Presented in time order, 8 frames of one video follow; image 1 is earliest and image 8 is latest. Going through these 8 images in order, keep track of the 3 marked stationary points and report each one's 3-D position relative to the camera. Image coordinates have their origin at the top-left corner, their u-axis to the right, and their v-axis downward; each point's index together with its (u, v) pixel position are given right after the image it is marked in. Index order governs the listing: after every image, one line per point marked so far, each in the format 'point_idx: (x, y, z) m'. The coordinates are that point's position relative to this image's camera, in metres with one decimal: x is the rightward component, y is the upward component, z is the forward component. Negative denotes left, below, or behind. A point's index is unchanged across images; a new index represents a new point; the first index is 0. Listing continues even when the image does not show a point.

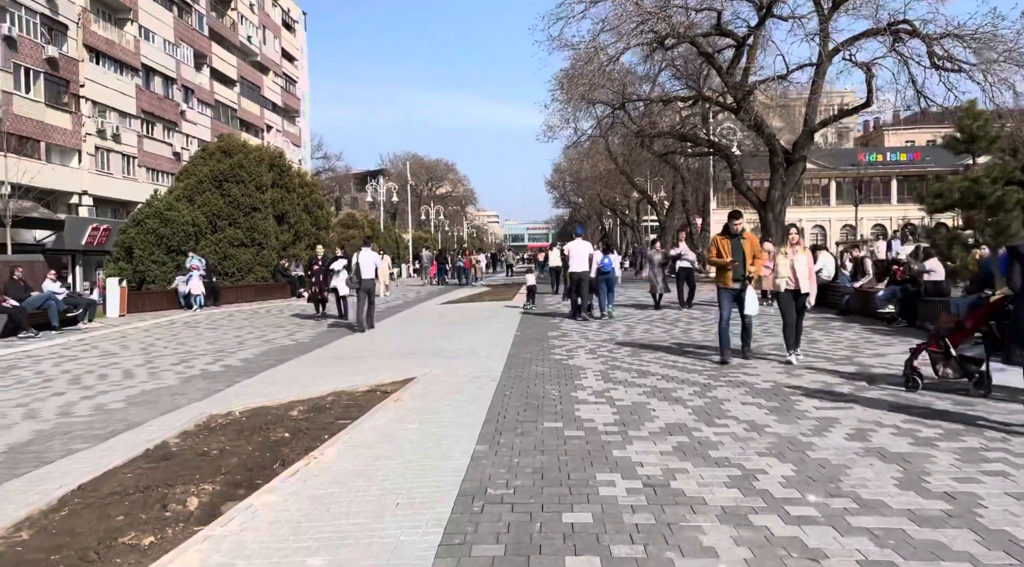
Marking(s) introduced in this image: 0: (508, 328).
0: (-0.1, -0.9, +15.3) m
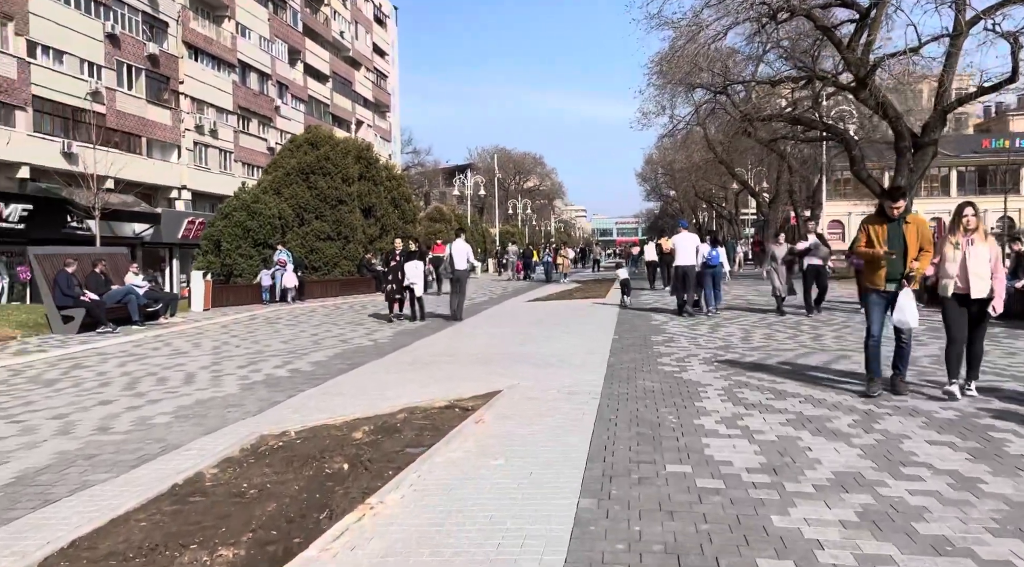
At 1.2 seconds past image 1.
0: (+1.7, -0.8, +13.7) m
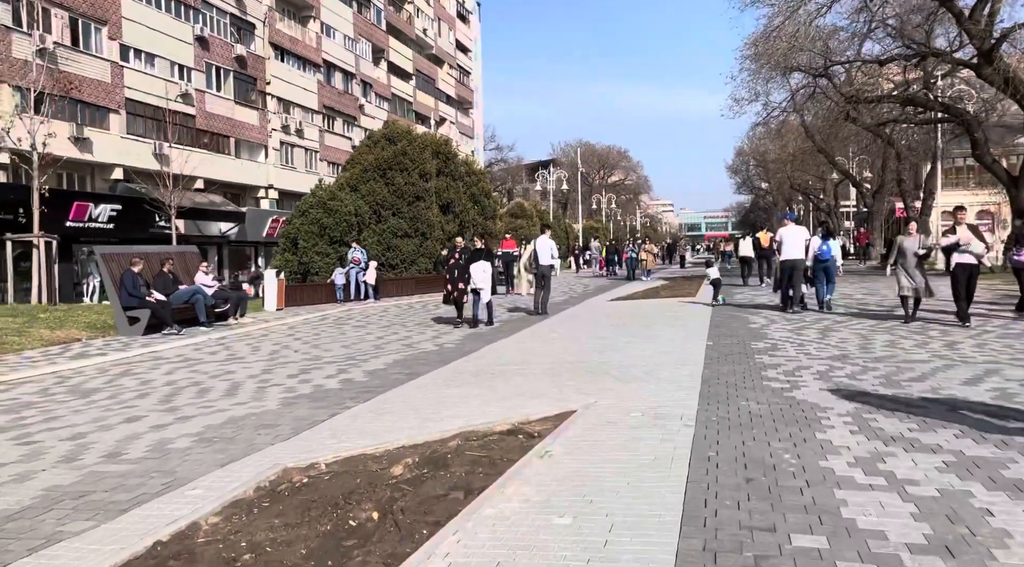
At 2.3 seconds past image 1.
0: (+3.0, -0.8, +12.2) m
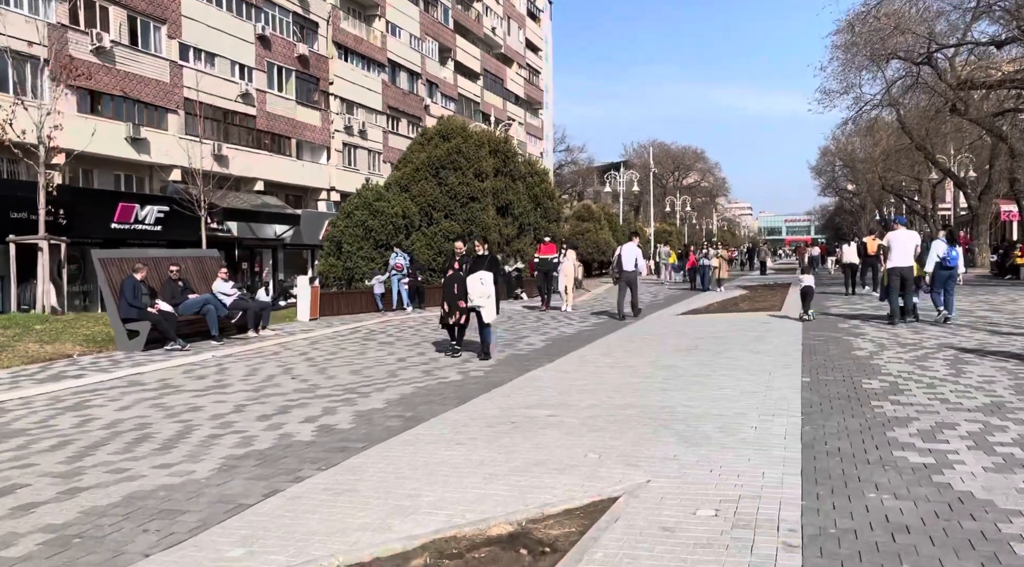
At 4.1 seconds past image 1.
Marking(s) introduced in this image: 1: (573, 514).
0: (+3.5, -1.0, +9.8) m
1: (+0.4, -1.4, +4.6) m
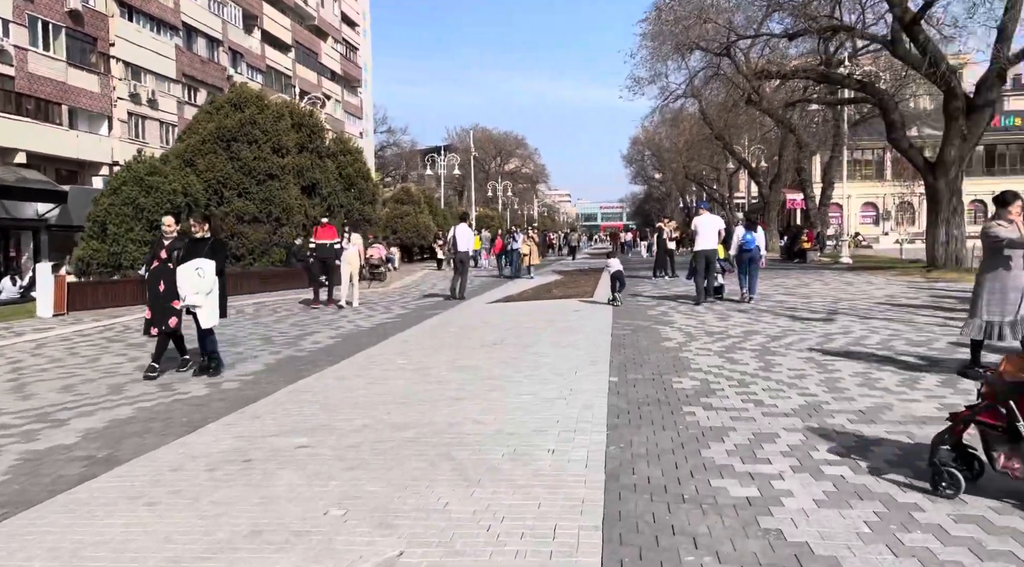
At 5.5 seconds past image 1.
0: (+0.9, -0.9, +8.8) m
1: (-0.9, -1.4, +3.0) m
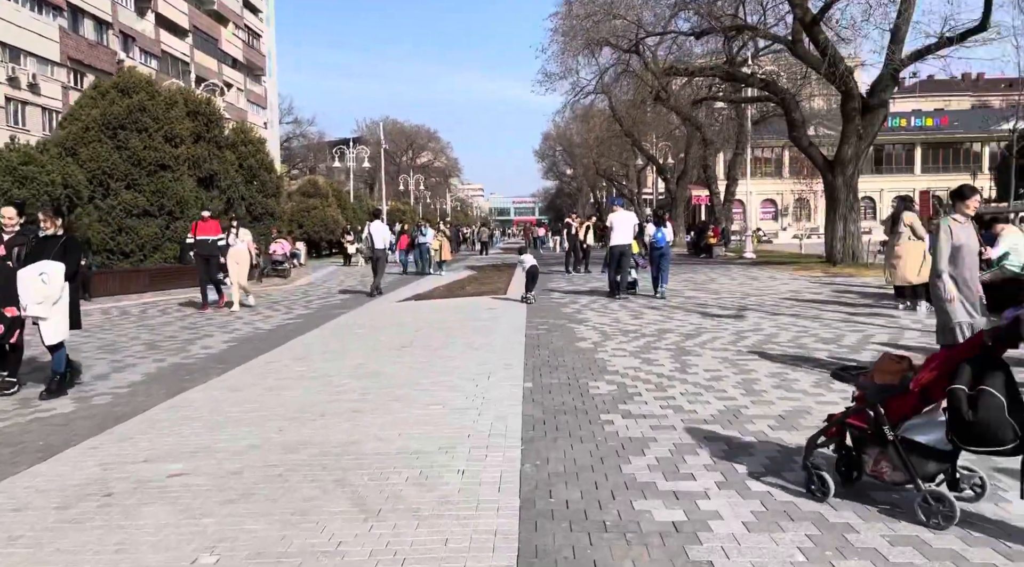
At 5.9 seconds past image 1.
0: (-0.1, -0.9, +8.4) m
1: (-1.3, -1.4, +2.4) m
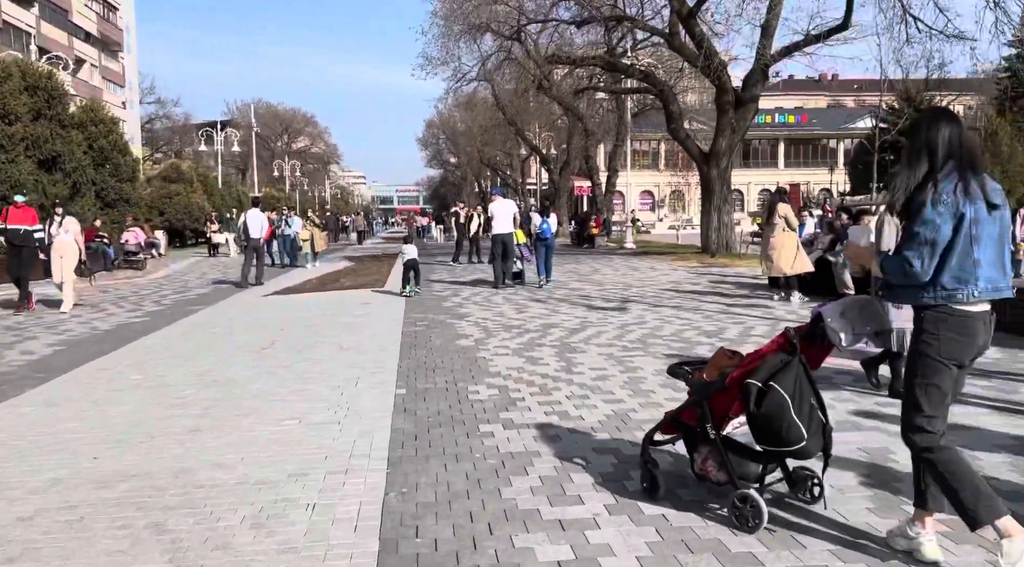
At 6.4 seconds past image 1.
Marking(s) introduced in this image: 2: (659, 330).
0: (-1.4, -0.8, +7.6) m
1: (-1.7, -1.5, +1.6) m
2: (+1.8, -0.6, +9.5) m
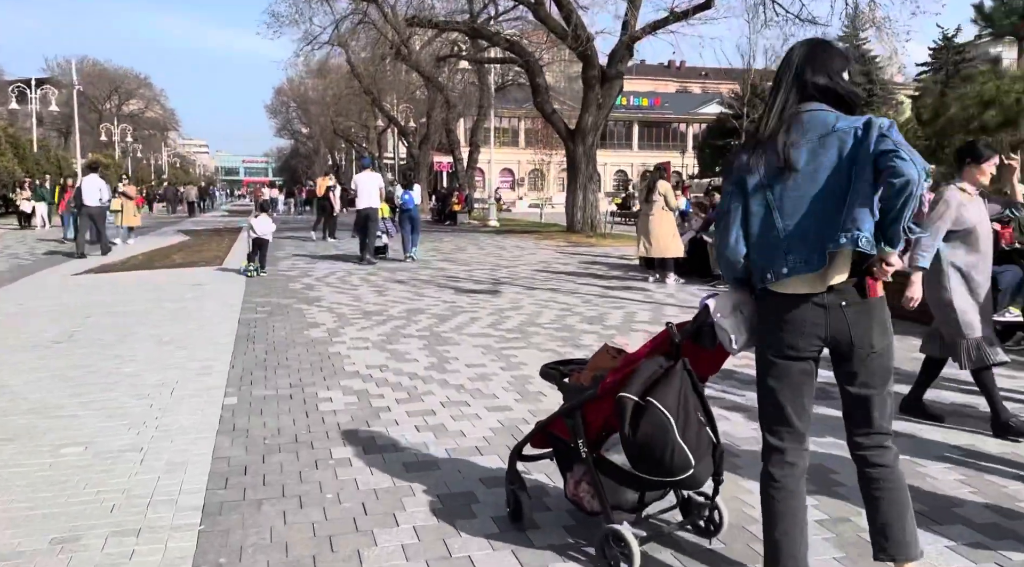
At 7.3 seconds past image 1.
0: (-2.5, -0.7, +6.2) m
1: (-1.7, -1.5, +0.2) m
2: (+0.3, -0.4, +8.6) m
